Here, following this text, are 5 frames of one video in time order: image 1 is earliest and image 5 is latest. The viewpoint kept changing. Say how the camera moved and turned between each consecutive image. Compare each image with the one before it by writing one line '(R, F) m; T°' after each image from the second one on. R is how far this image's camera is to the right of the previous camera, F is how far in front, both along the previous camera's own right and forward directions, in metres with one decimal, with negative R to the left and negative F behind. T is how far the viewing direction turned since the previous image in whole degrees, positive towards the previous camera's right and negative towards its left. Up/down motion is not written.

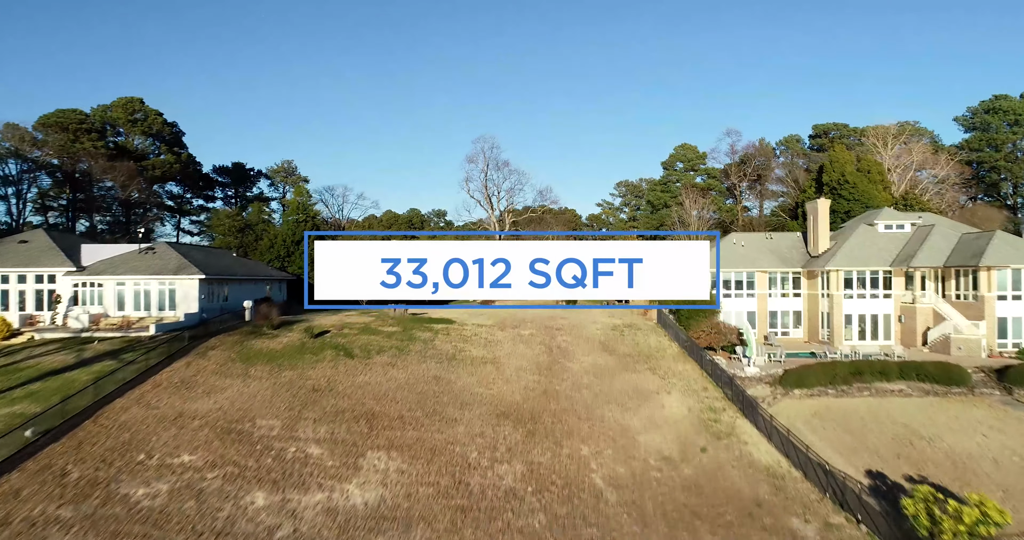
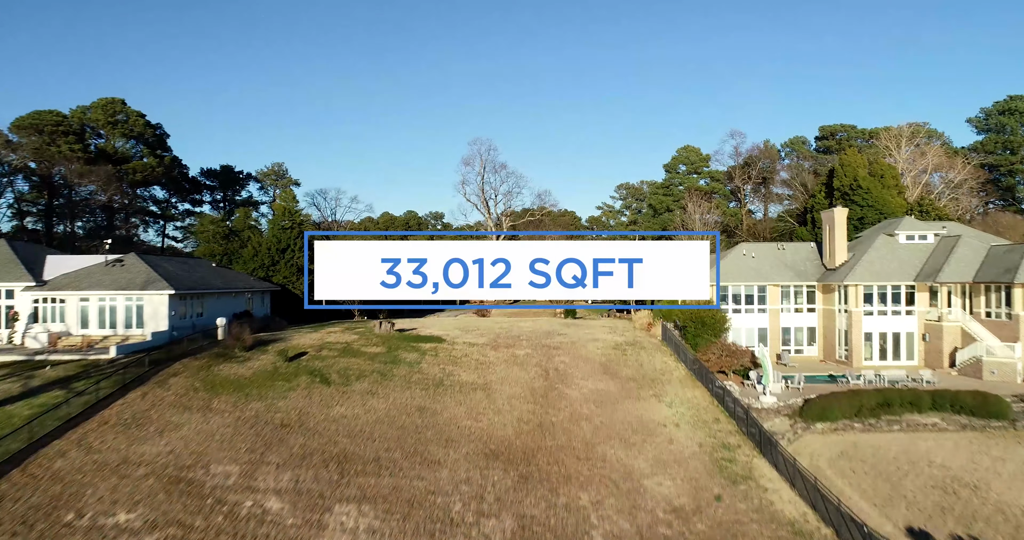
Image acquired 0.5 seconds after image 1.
(+0.1, +1.8) m; 0°
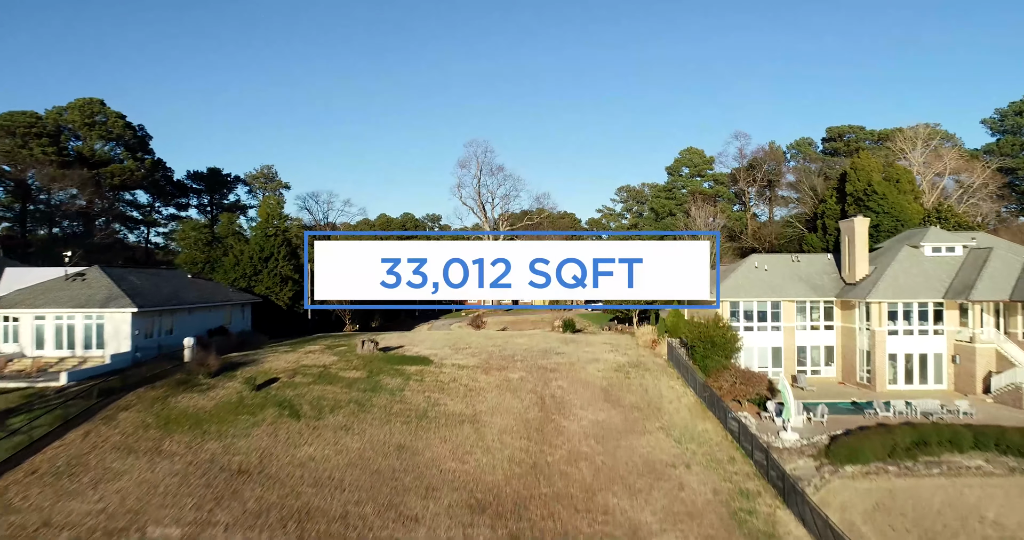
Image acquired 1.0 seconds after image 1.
(+0.1, +1.9) m; 0°
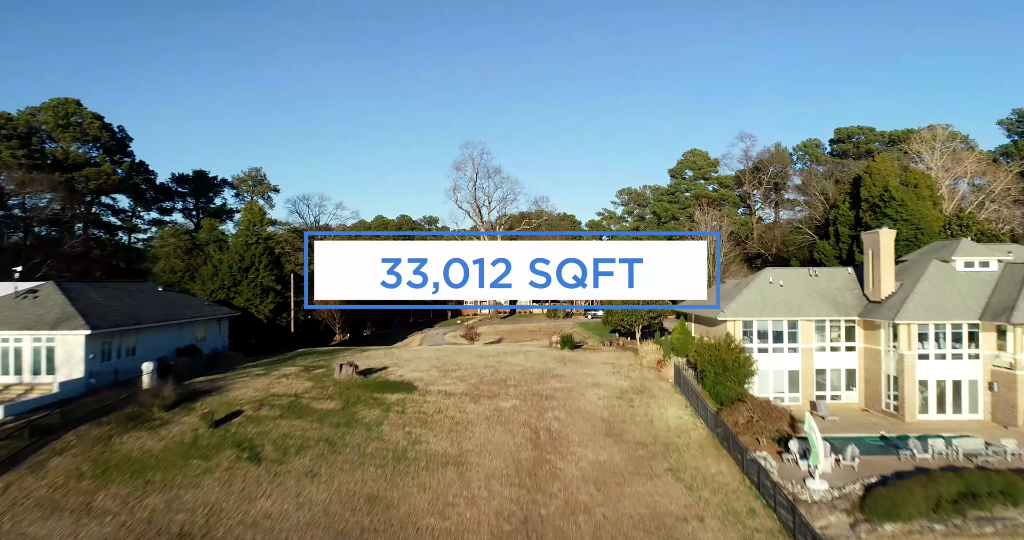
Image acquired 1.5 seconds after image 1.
(+0.1, +2.0) m; 0°
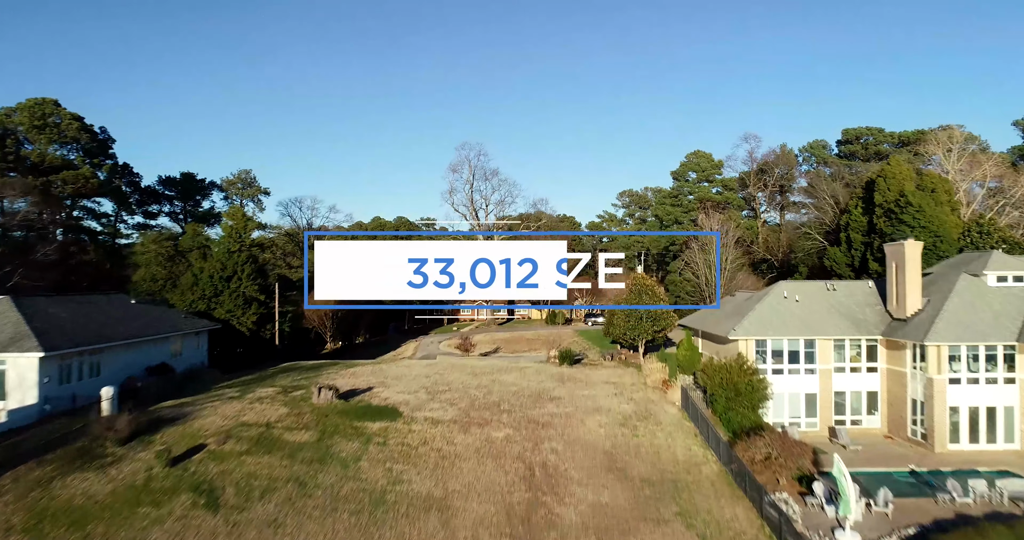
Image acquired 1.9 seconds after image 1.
(+0.1, +1.7) m; 0°
